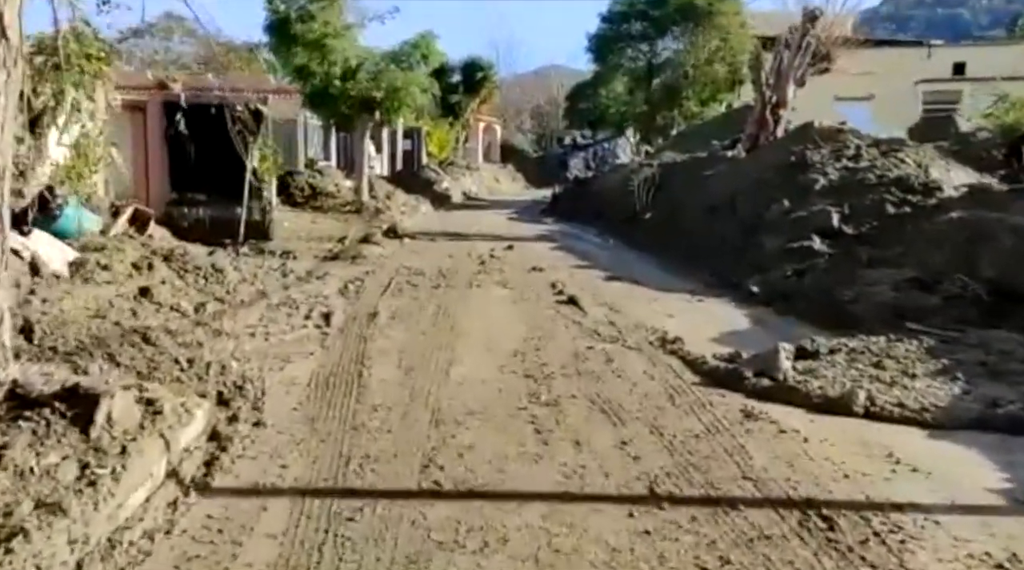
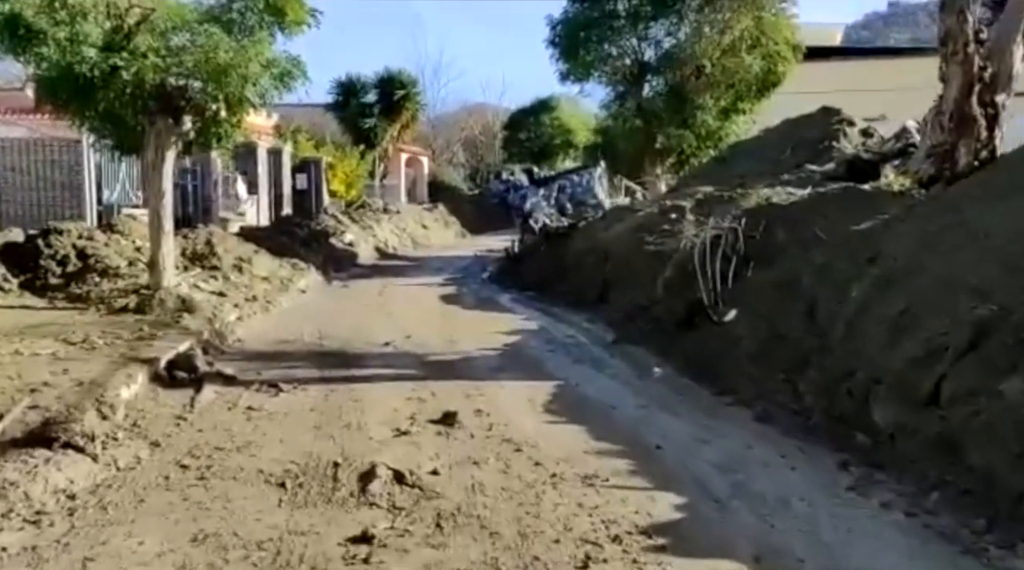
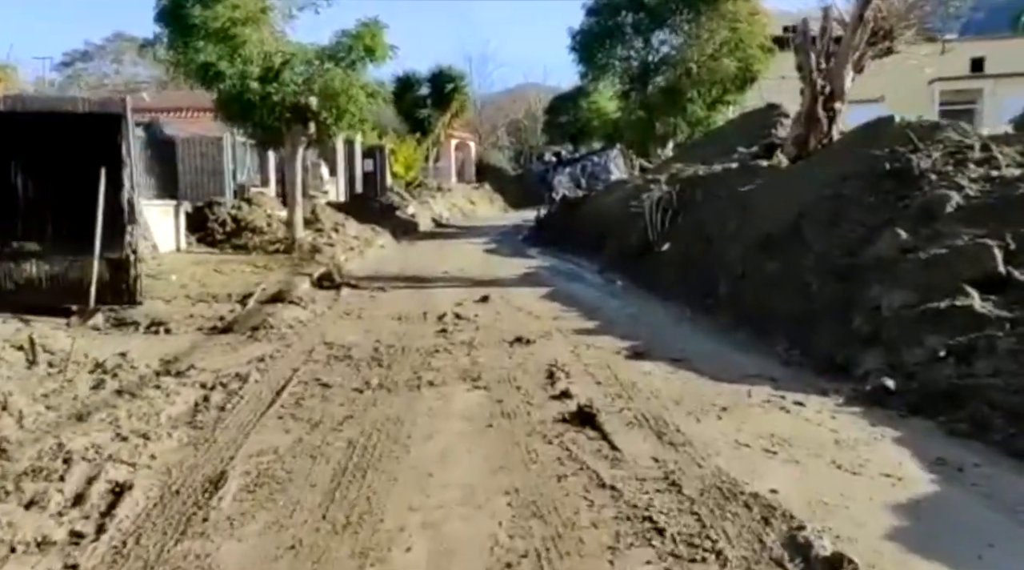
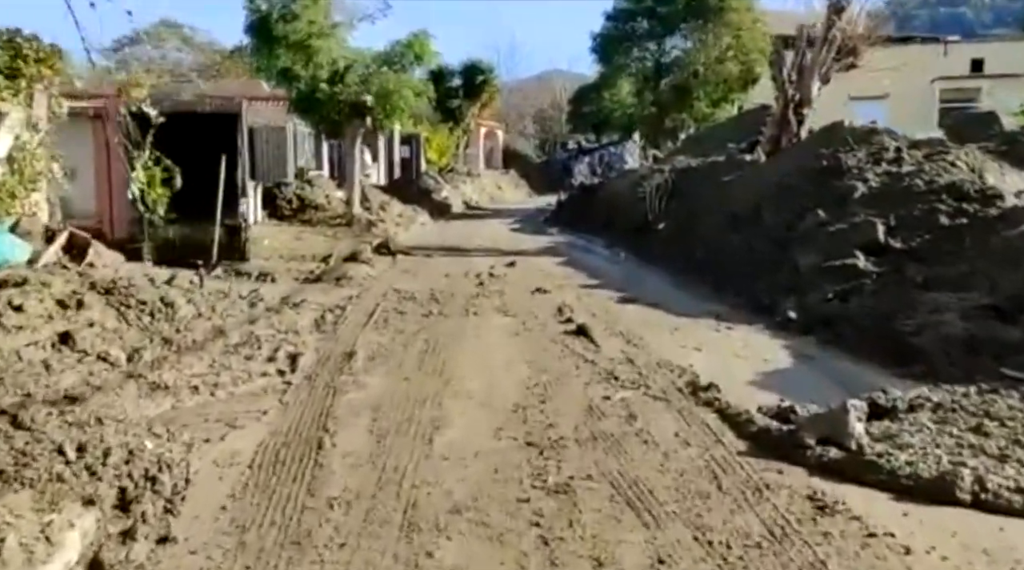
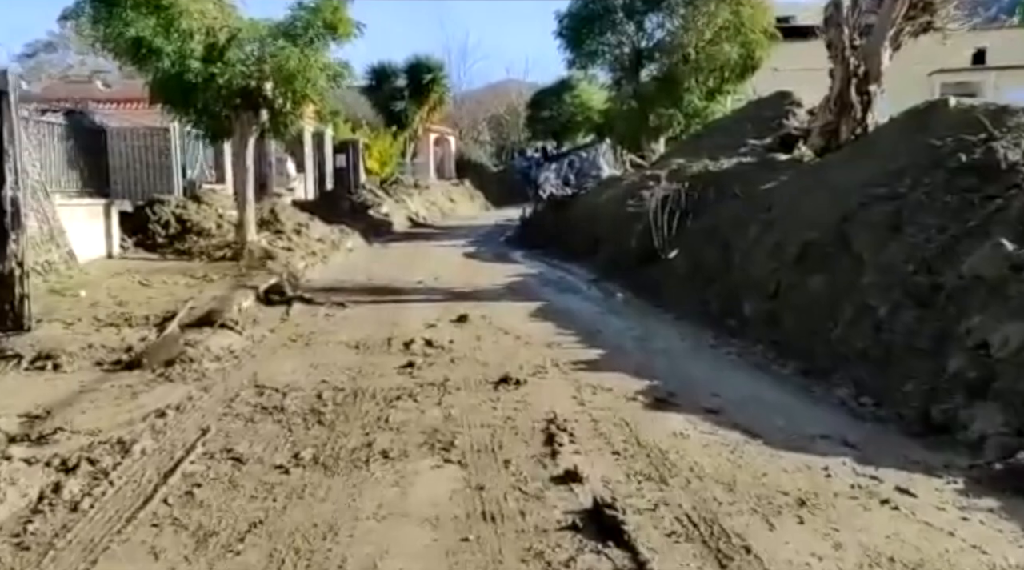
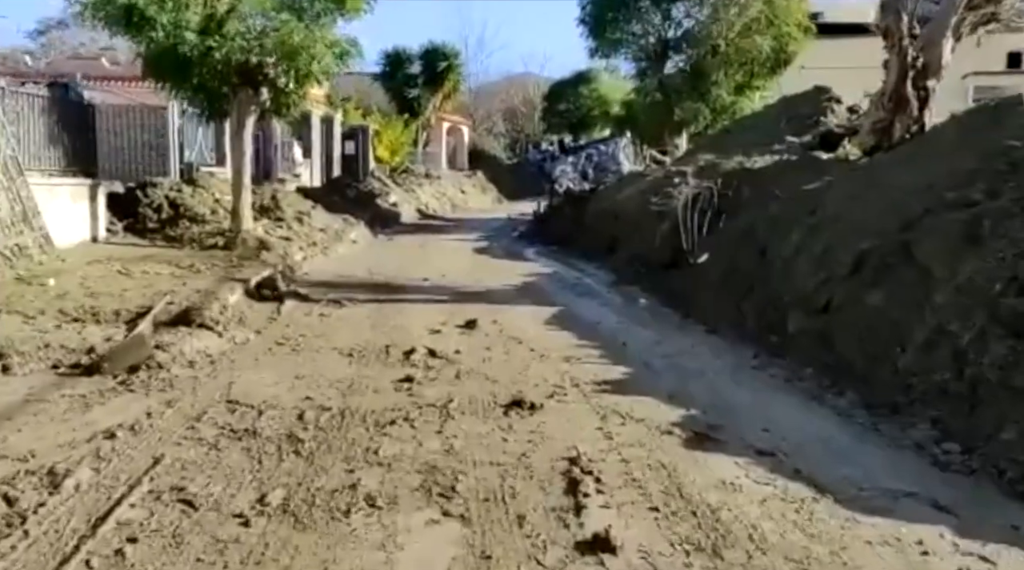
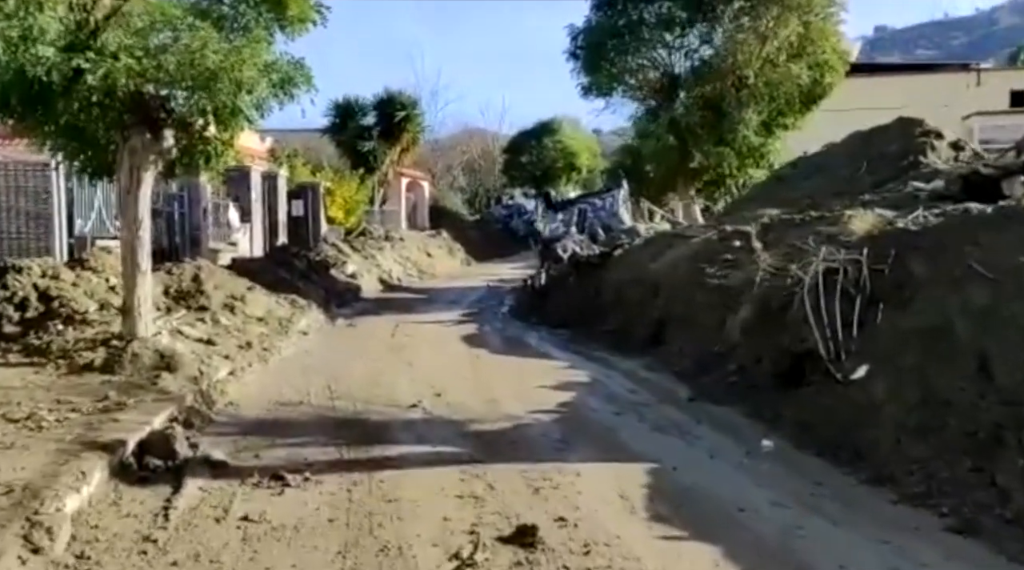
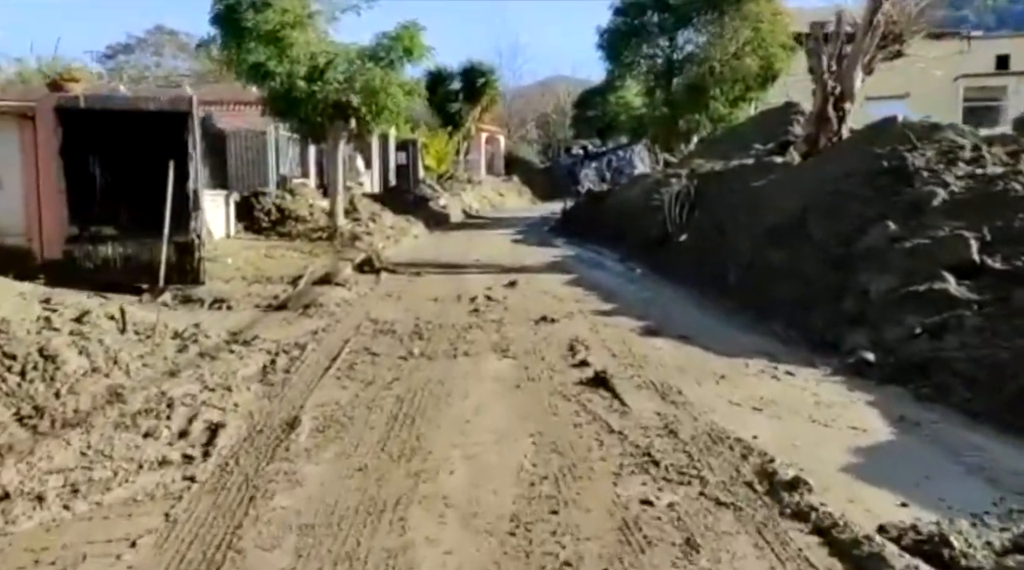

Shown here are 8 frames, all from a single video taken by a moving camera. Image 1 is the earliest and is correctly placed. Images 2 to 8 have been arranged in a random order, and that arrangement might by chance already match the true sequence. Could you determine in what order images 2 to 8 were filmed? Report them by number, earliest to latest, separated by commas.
4, 8, 3, 5, 6, 2, 7
